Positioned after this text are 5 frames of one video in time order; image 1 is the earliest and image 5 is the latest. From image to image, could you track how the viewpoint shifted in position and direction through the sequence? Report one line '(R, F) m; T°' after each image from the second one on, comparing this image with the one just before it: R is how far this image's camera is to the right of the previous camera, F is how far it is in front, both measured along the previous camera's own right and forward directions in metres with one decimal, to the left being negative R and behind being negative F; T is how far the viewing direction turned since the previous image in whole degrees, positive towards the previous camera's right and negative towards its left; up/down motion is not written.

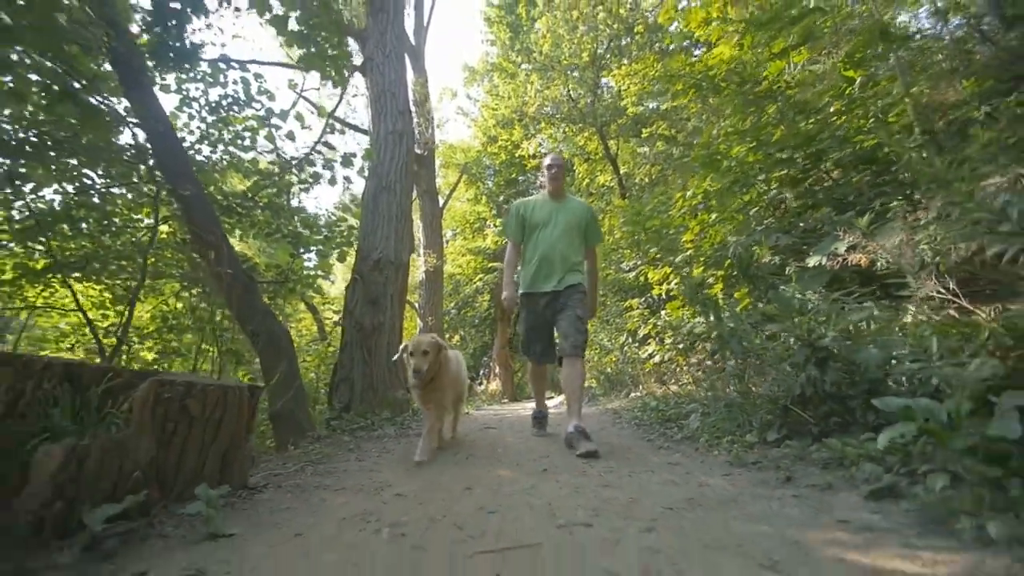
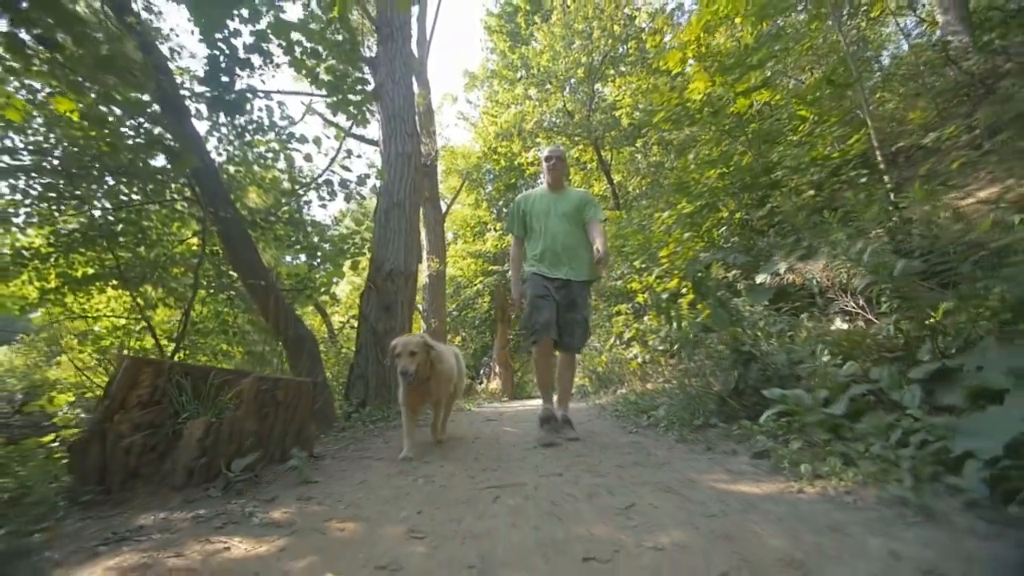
(0.0, -0.6) m; 0°
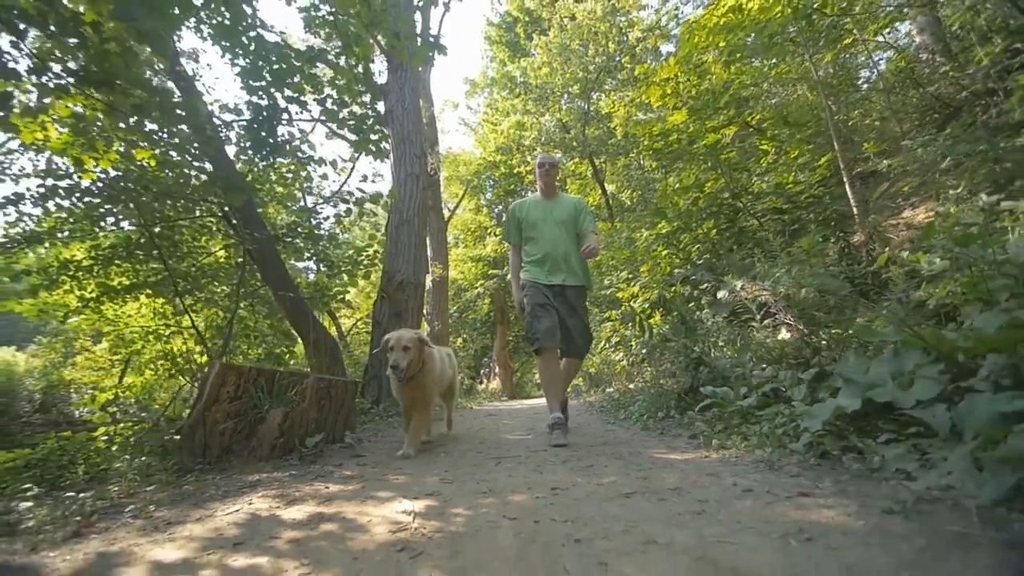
(0.0, -0.7) m; 0°
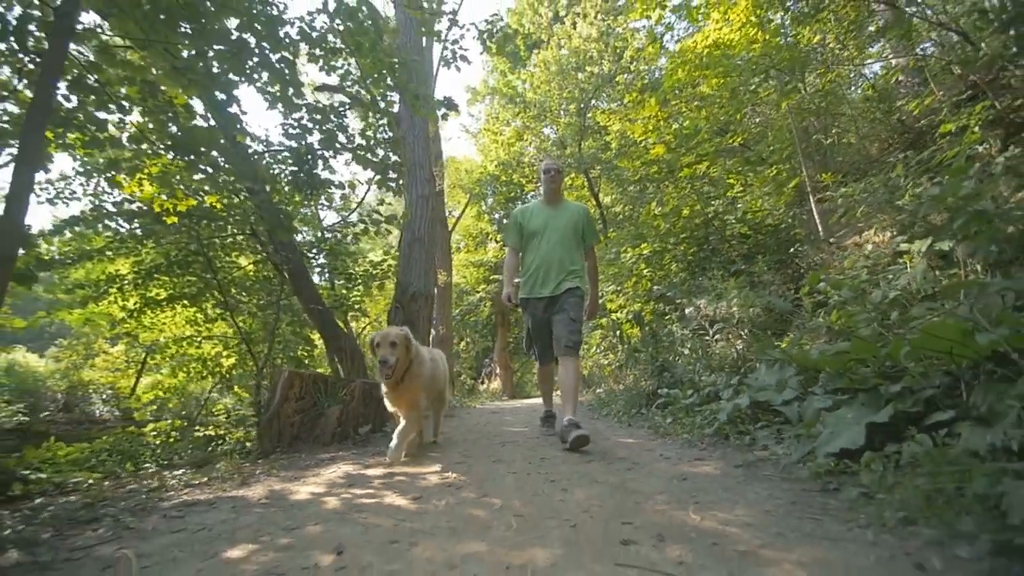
(0.0, -0.9) m; 0°
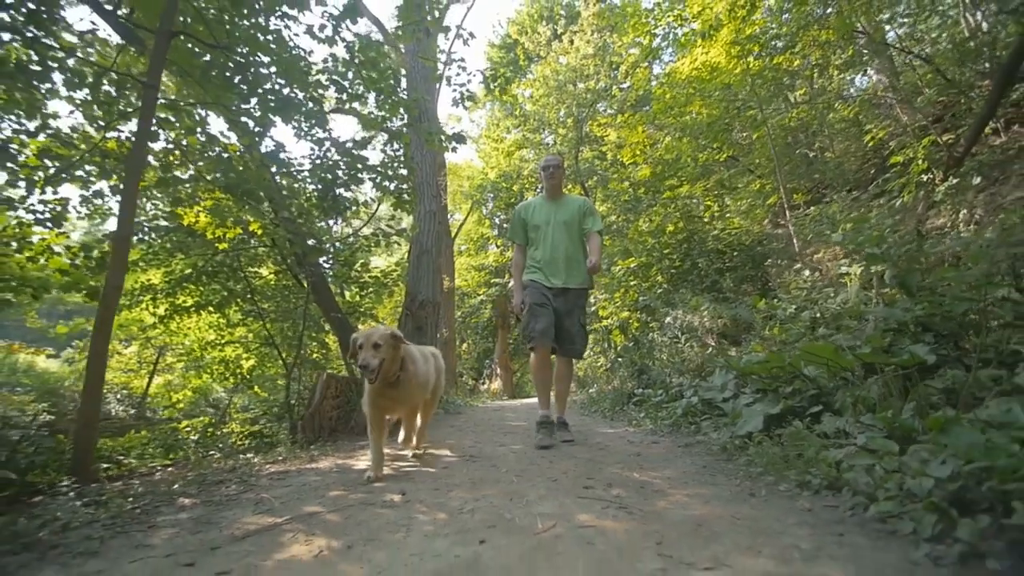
(0.0, -0.8) m; 0°
